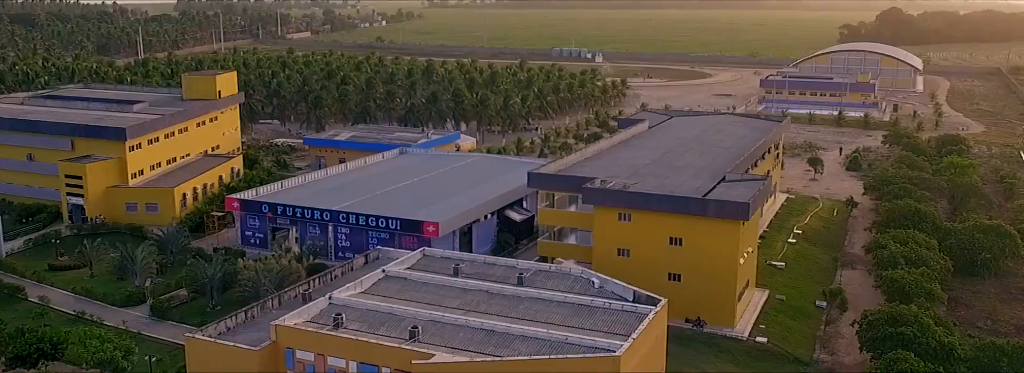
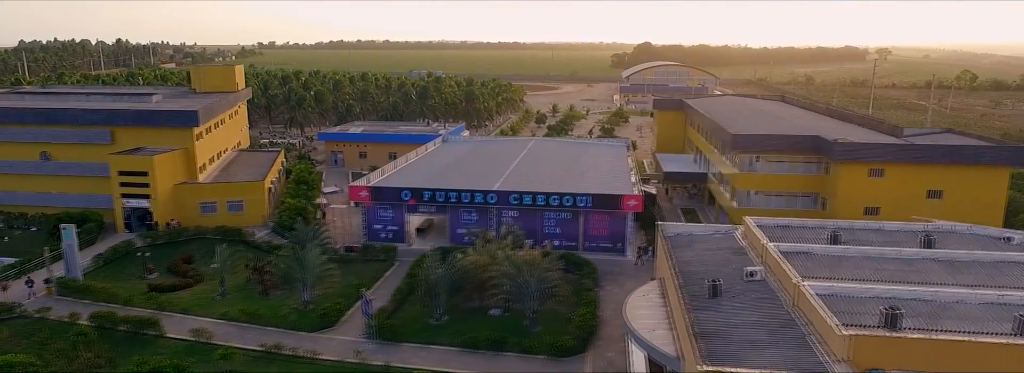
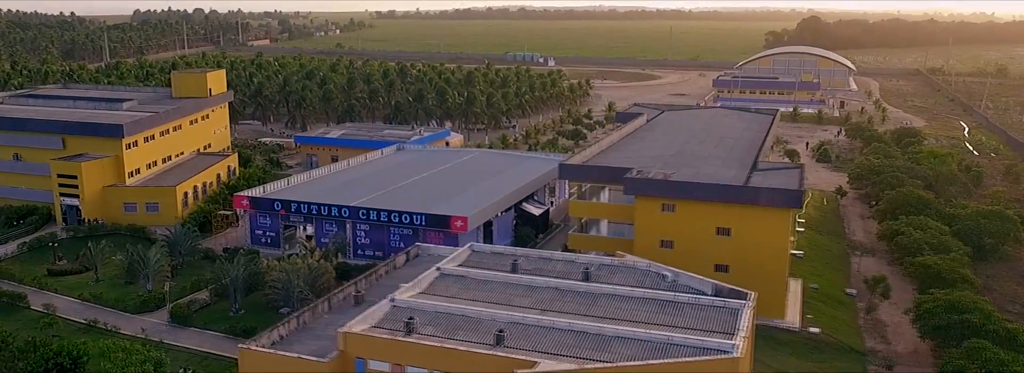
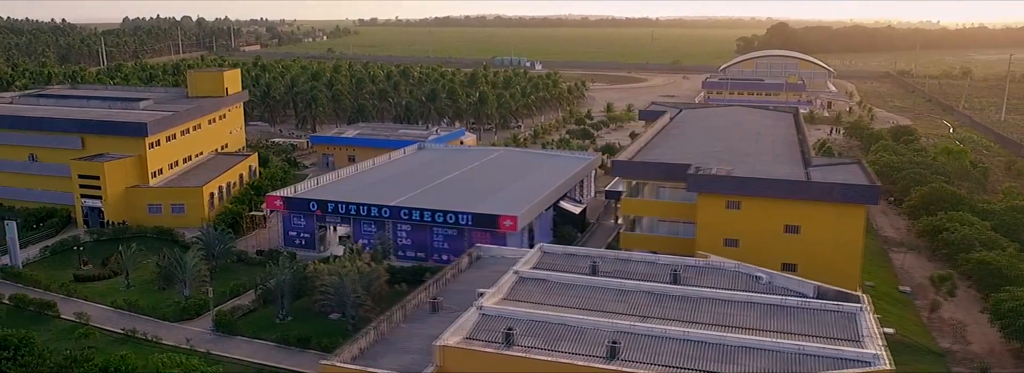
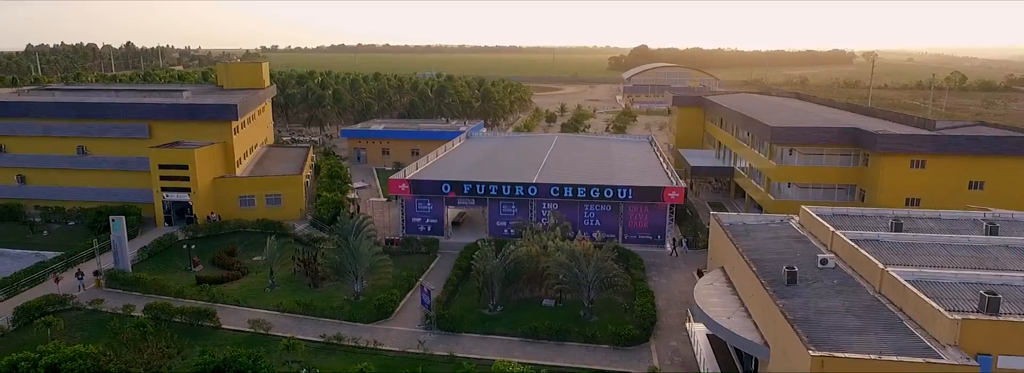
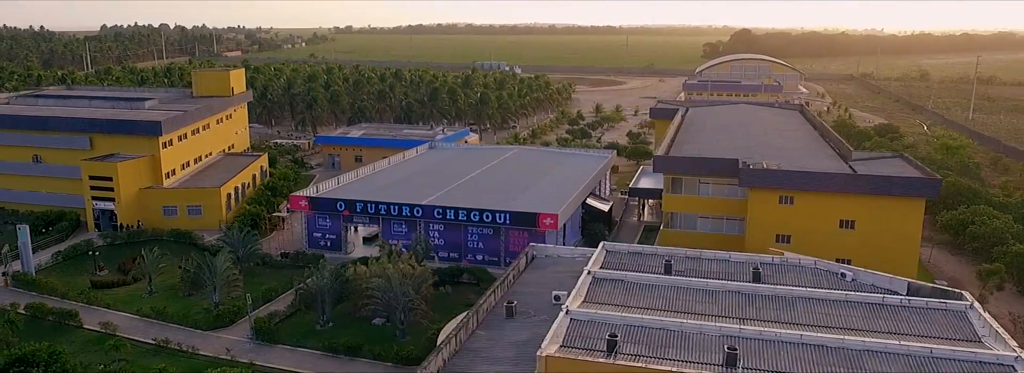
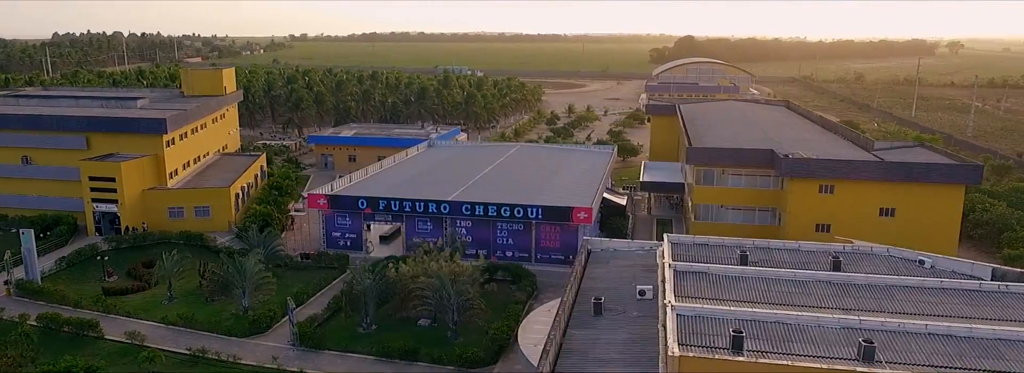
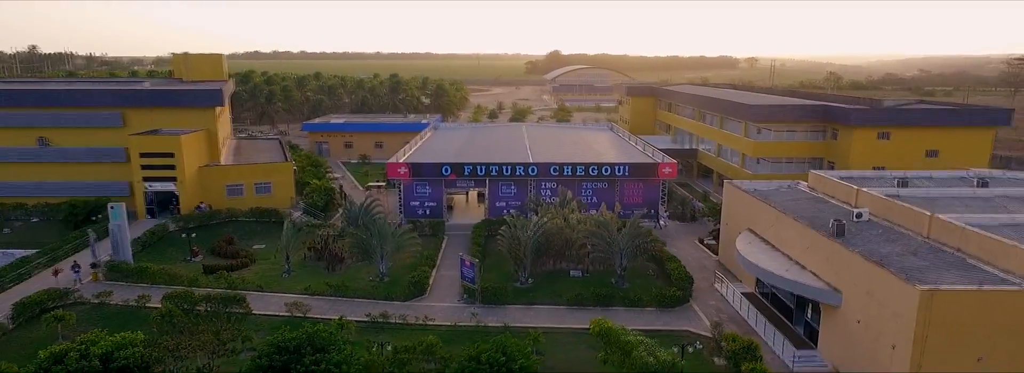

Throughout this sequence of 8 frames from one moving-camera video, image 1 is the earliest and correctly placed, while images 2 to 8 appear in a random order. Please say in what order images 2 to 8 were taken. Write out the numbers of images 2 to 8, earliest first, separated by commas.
3, 4, 6, 7, 2, 5, 8
